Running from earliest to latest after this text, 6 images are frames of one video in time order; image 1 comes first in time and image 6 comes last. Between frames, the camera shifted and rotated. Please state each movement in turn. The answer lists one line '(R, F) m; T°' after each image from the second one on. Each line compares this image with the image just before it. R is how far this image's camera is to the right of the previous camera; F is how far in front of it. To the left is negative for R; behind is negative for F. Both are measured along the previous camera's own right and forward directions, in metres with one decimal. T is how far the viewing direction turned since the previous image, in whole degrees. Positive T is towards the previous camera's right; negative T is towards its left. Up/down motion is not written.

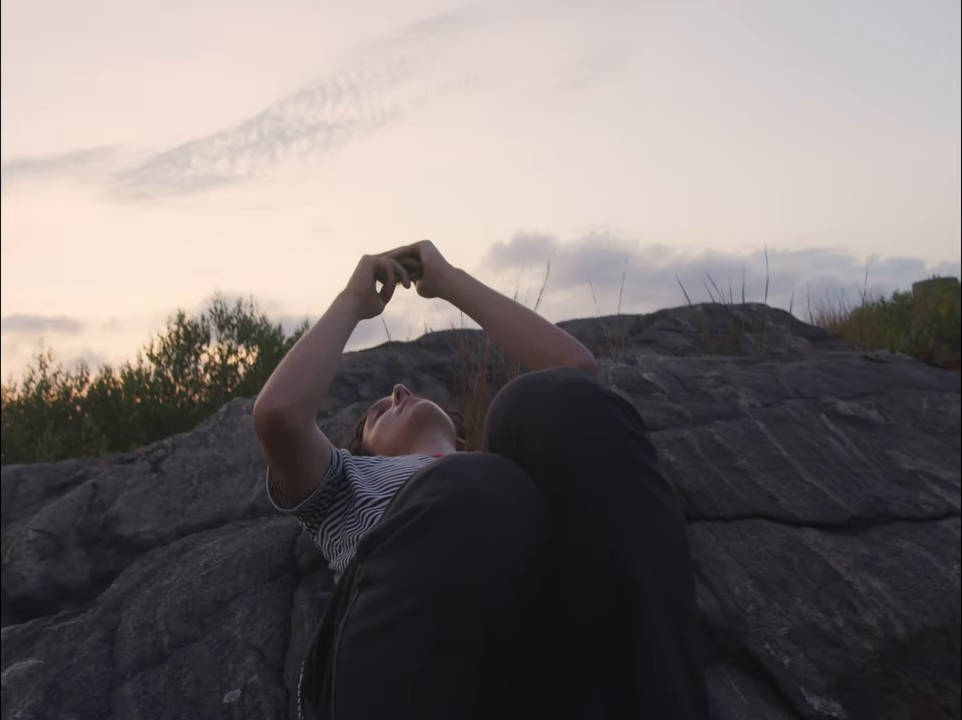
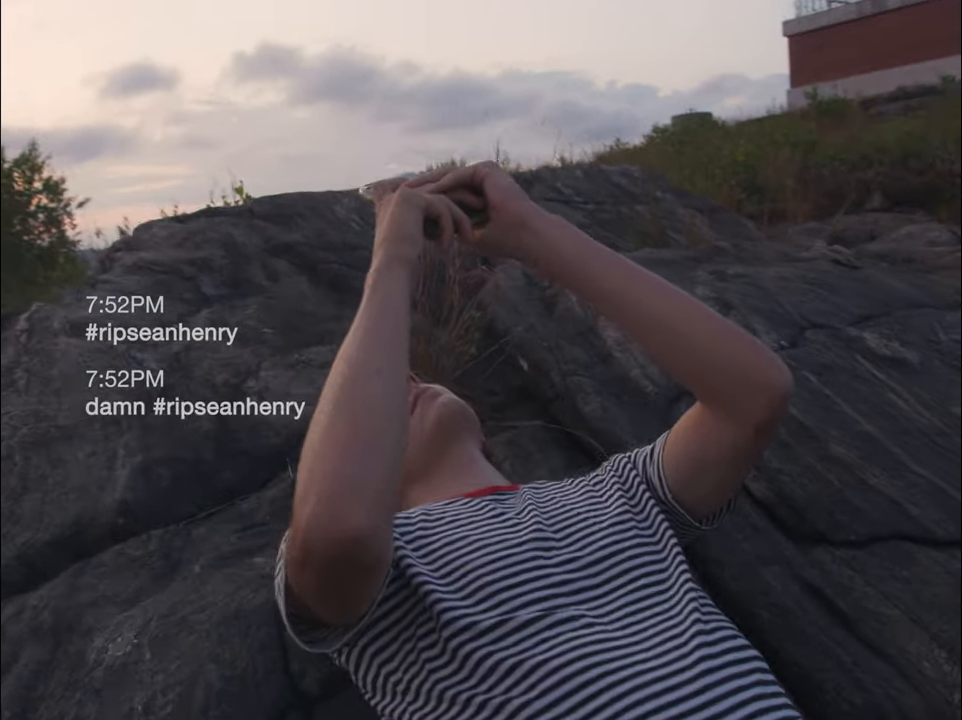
(-0.7, +1.2) m; +15°
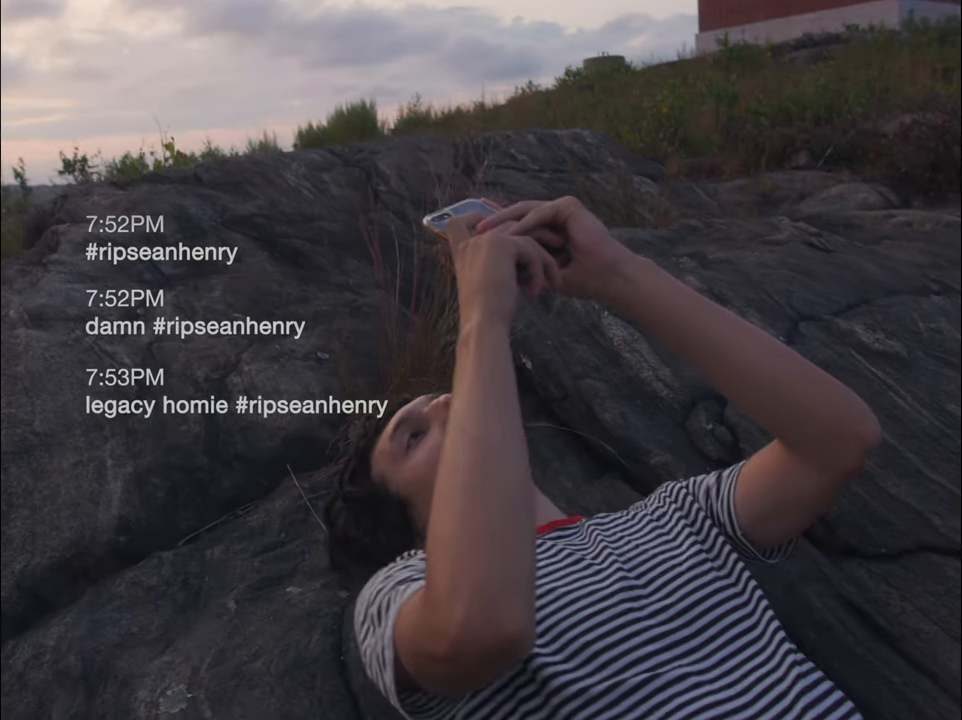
(-0.3, +0.1) m; +6°
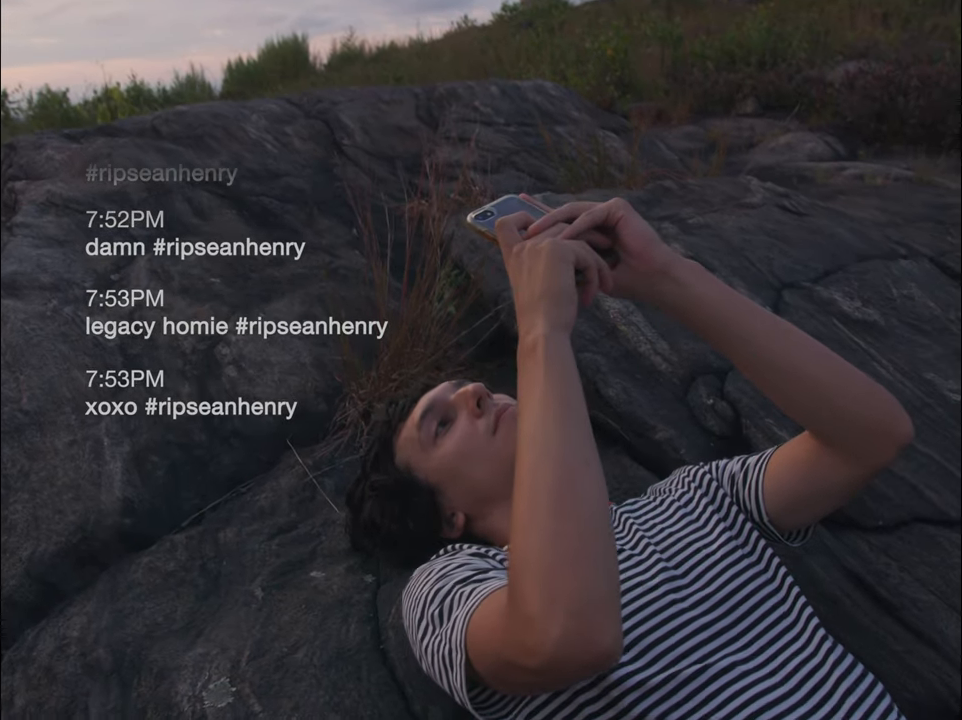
(-0.2, 0.0) m; +4°
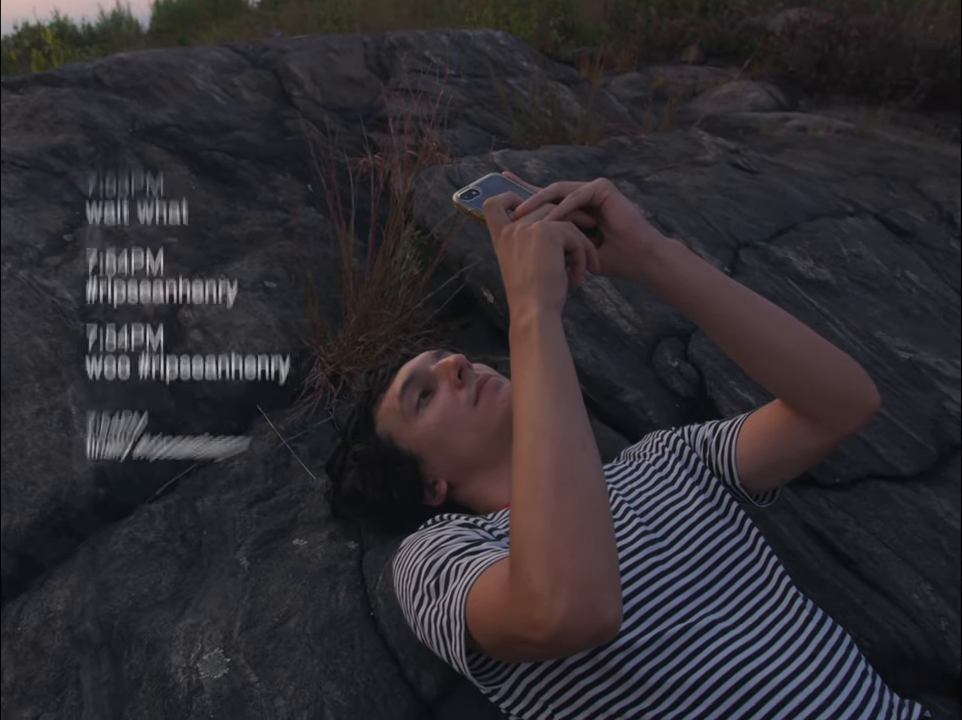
(-0.1, 0.0) m; +4°
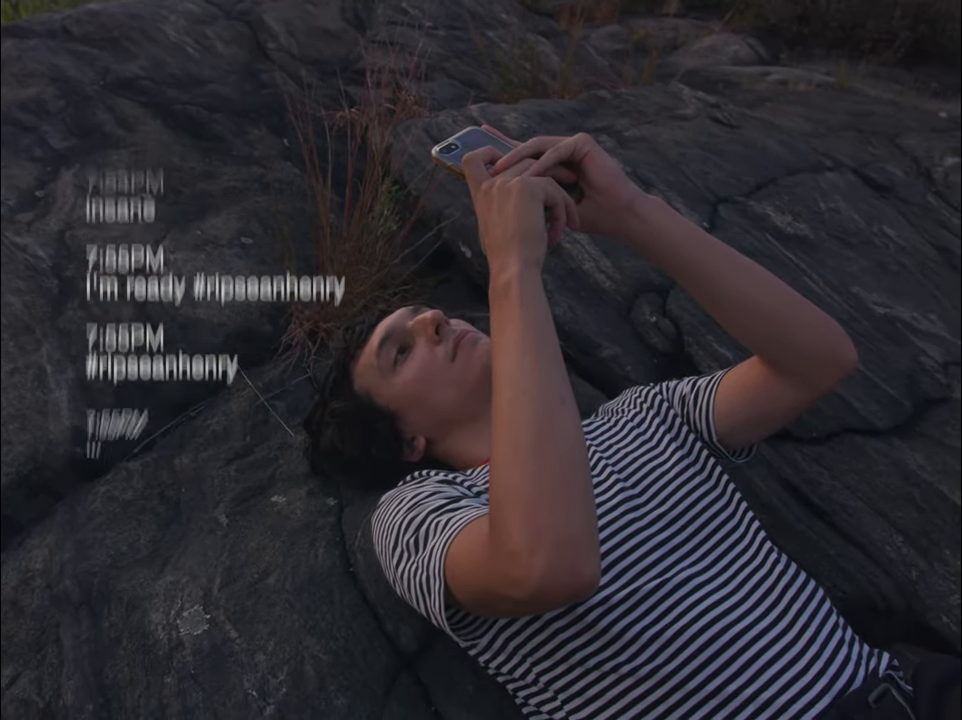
(0.0, 0.0) m; +1°
